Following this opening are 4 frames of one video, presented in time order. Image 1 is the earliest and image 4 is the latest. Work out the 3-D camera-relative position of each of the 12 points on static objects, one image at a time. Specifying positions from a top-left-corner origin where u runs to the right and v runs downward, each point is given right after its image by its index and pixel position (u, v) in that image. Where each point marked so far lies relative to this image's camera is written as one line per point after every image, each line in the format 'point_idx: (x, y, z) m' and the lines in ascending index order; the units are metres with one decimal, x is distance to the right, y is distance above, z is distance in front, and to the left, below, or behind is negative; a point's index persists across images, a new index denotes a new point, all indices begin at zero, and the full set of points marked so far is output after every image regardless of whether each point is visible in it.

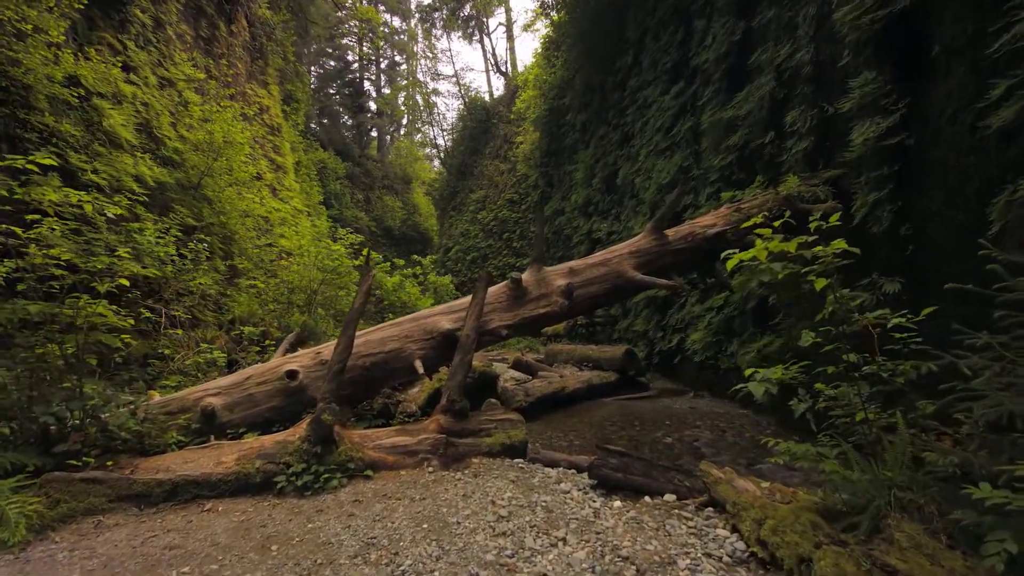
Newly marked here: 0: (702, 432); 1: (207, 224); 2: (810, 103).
0: (+1.9, -1.4, +5.0) m
1: (-5.2, +1.1, +8.7) m
2: (+3.2, +2.0, +5.4) m
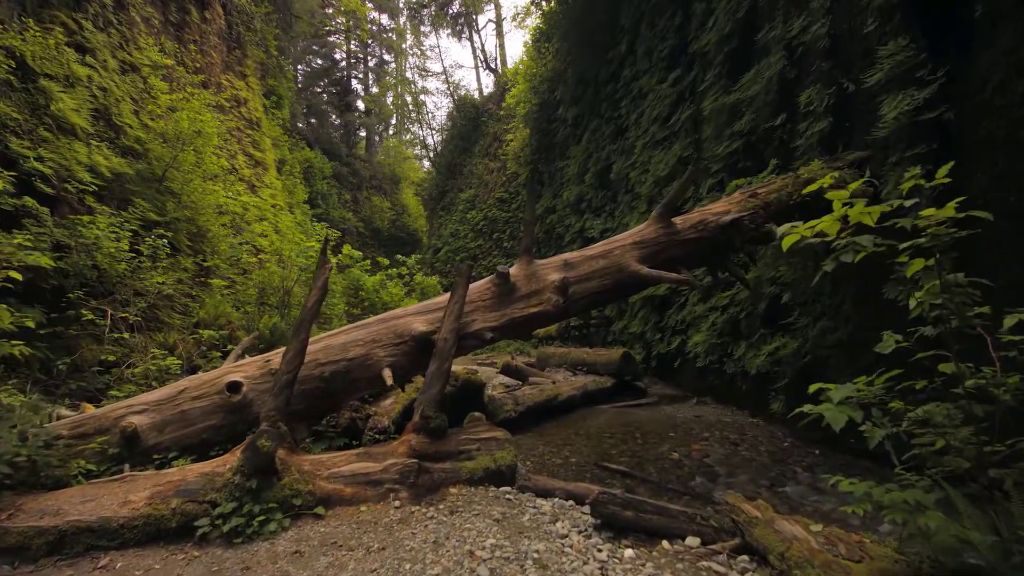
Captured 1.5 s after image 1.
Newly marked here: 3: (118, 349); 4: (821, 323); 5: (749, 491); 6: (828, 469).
0: (+1.8, -1.4, +4.5) m
1: (-5.4, +1.1, +8.1) m
2: (+3.1, +2.0, +4.9) m
3: (-4.7, -0.7, +6.0) m
4: (+2.8, -0.3, +4.7) m
5: (+1.6, -1.4, +3.5) m
6: (+2.5, -1.4, +3.9) m
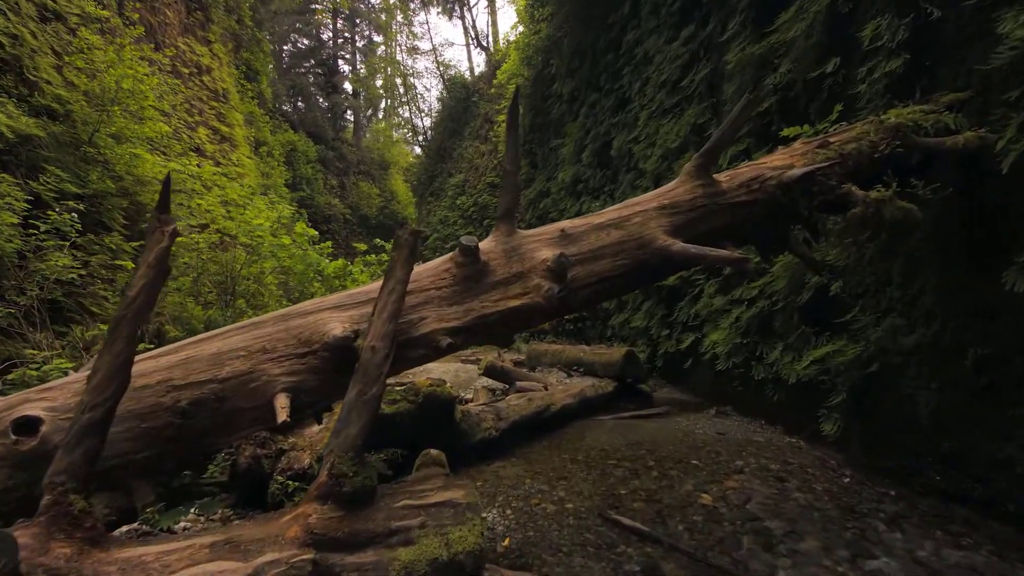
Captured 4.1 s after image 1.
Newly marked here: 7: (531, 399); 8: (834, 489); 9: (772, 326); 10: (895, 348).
0: (+1.6, -1.3, +3.4) m
1: (-5.5, +1.3, +6.8) m
2: (+2.9, +2.1, +3.8) m
3: (-4.8, -0.6, +4.8) m
4: (+2.7, -0.2, +3.6) m
5: (+1.5, -1.3, +2.4) m
6: (+2.3, -1.3, +2.9) m
7: (+0.2, -1.1, +4.9) m
8: (+2.1, -1.3, +3.3) m
9: (+2.5, -0.4, +4.9) m
10: (+2.6, -0.4, +3.5) m
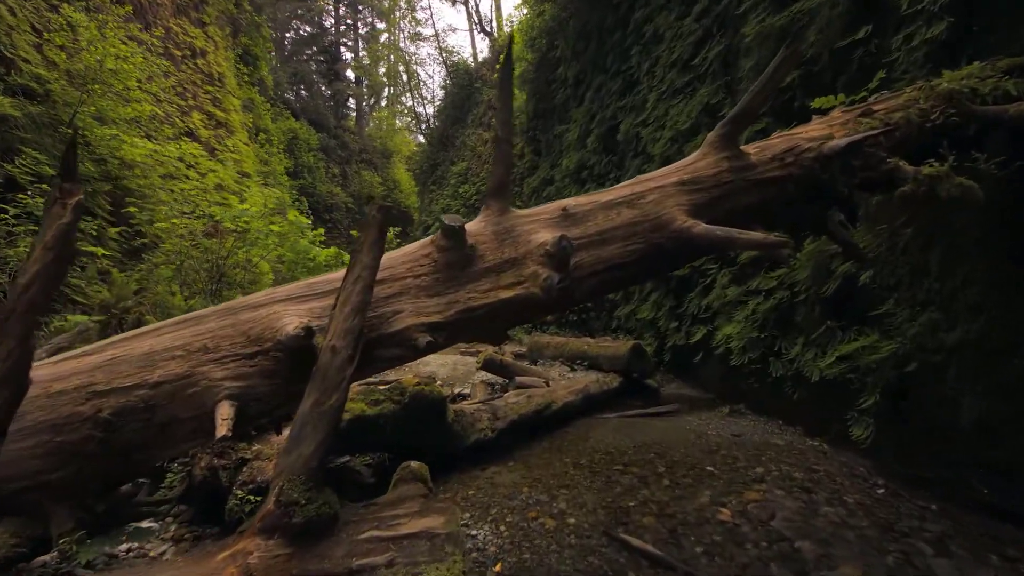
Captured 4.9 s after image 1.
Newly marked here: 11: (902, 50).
0: (+1.6, -1.2, +3.1) m
1: (-5.5, +1.5, +6.5) m
2: (+2.9, +2.2, +3.4) m
3: (-4.9, -0.5, +4.5) m
4: (+2.7, -0.2, +3.2) m
5: (+1.4, -1.3, +2.1) m
6: (+2.3, -1.3, +2.5) m
7: (+0.2, -1.0, +4.6) m
8: (+2.1, -1.3, +3.0) m
9: (+2.5, -0.3, +4.5) m
10: (+2.6, -0.4, +3.2) m
11: (+2.8, +1.7, +3.7) m
